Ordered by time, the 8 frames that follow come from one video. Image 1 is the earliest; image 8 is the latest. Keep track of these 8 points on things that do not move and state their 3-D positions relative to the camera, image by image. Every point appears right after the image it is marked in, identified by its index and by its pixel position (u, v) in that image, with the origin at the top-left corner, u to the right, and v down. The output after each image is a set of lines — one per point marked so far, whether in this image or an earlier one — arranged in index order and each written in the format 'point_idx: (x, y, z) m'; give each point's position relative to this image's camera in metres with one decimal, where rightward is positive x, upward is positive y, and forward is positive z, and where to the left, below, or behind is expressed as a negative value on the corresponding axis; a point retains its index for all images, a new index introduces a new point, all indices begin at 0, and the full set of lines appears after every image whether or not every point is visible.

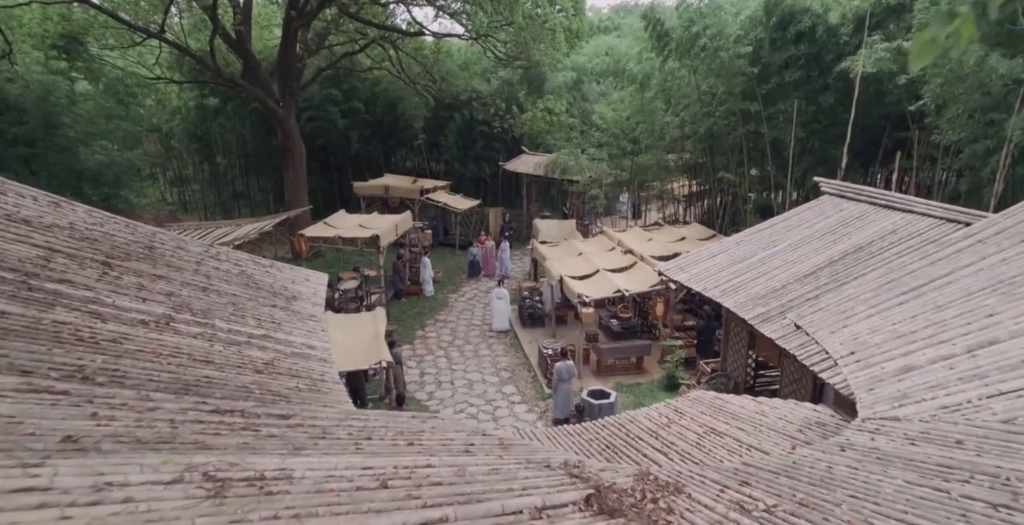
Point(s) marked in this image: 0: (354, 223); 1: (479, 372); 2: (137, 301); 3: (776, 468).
0: (-4.6, +1.2, +15.1) m
1: (-0.7, -2.4, +11.4) m
2: (-3.7, -0.4, +5.2) m
3: (+1.9, -1.4, +3.7) m
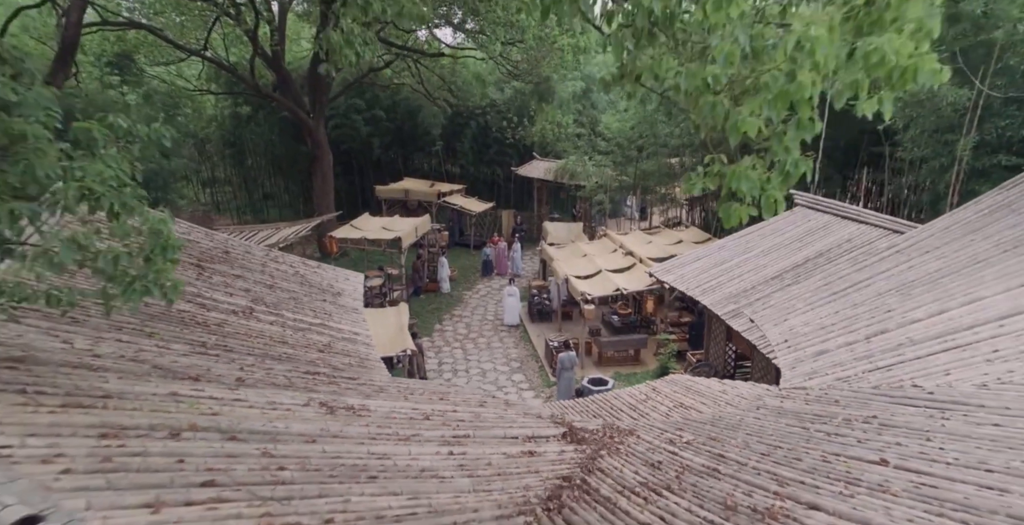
0: (-4.3, +1.2, +16.6) m
1: (-0.5, -2.4, +12.9) m
2: (-3.7, -0.4, +6.7) m
3: (+1.9, -1.5, +5.1) m
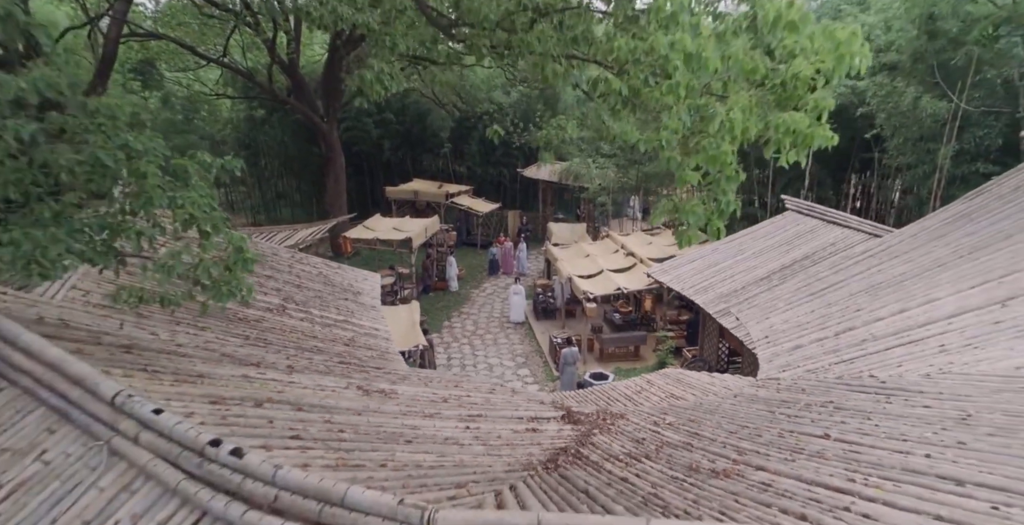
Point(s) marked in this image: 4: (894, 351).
0: (-4.1, +1.2, +17.4) m
1: (-0.4, -2.5, +13.6) m
2: (-3.6, -0.4, +7.4) m
3: (+2.0, -1.6, +5.7) m
4: (+4.0, -0.9, +5.5) m
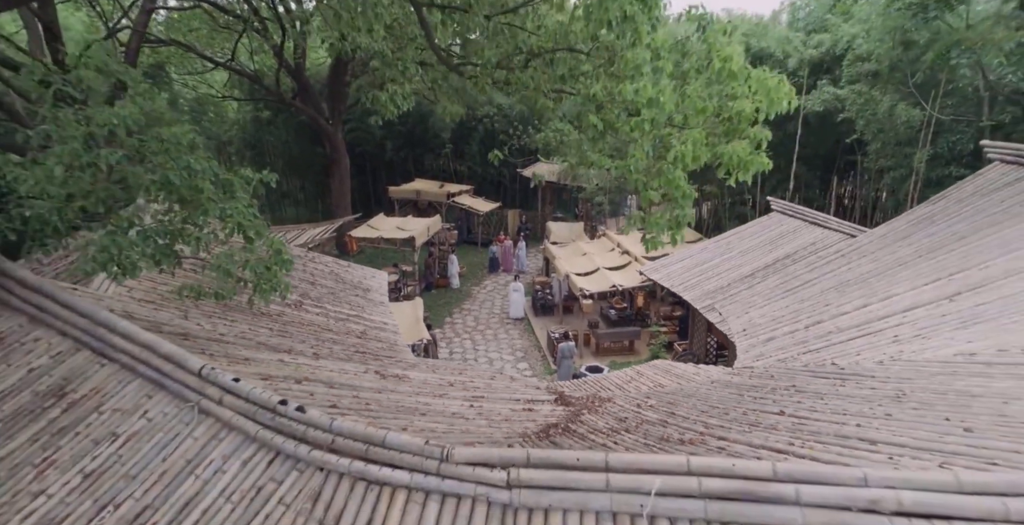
0: (-4.1, +1.3, +18.0) m
1: (-0.4, -2.4, +14.2) m
2: (-3.6, -0.4, +8.0) m
3: (+2.0, -1.6, +6.4) m
4: (+4.0, -0.9, +6.1) m
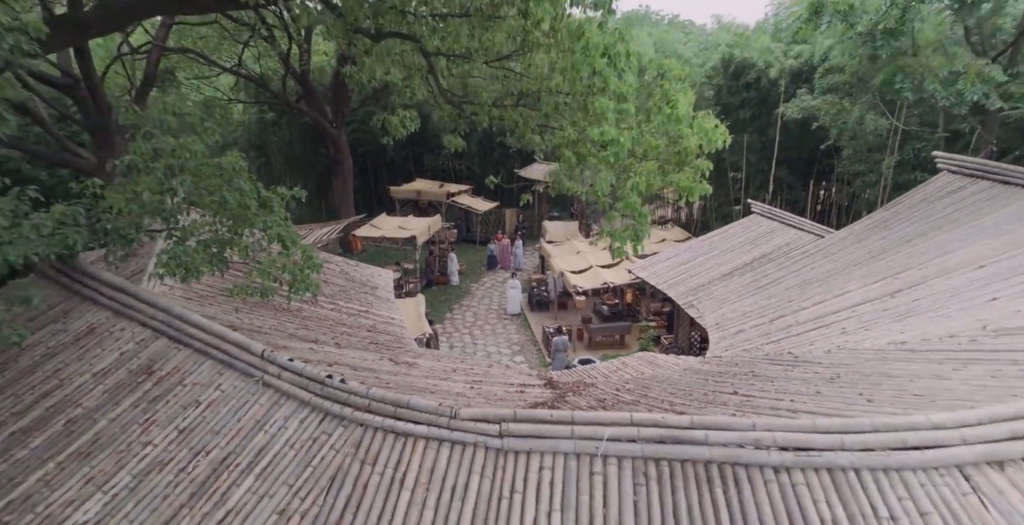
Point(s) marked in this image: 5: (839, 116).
0: (-4.2, +1.3, +18.7) m
1: (-0.5, -2.4, +15.0) m
2: (-3.7, -0.4, +8.8) m
3: (+1.9, -1.6, +7.2) m
4: (+3.9, -0.9, +6.9) m
5: (+7.6, +3.4, +12.1) m
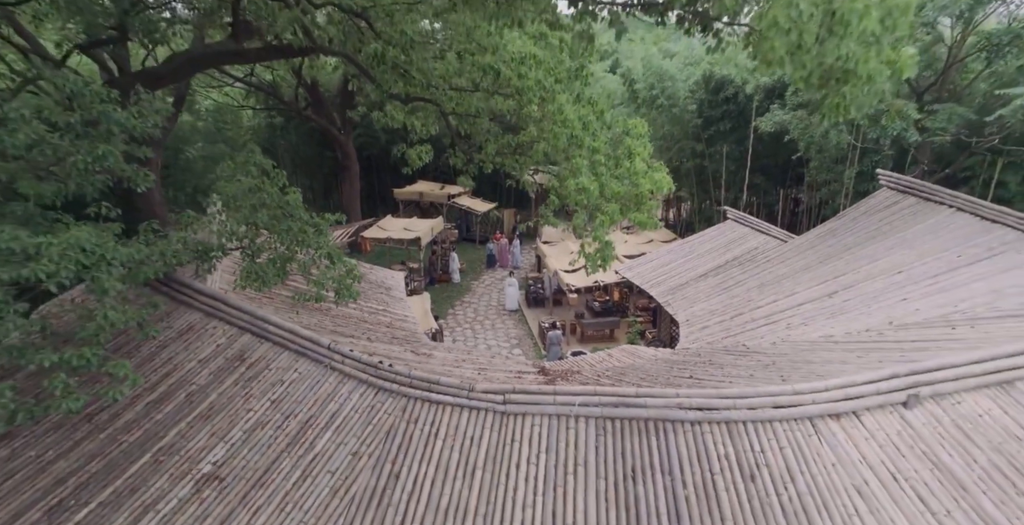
0: (-4.3, +1.4, +20.0) m
1: (-0.5, -2.4, +16.3) m
2: (-3.7, -0.5, +10.1) m
3: (+1.9, -1.7, +8.5) m
4: (+3.9, -1.0, +8.2) m
5: (+7.6, +3.4, +13.4) m
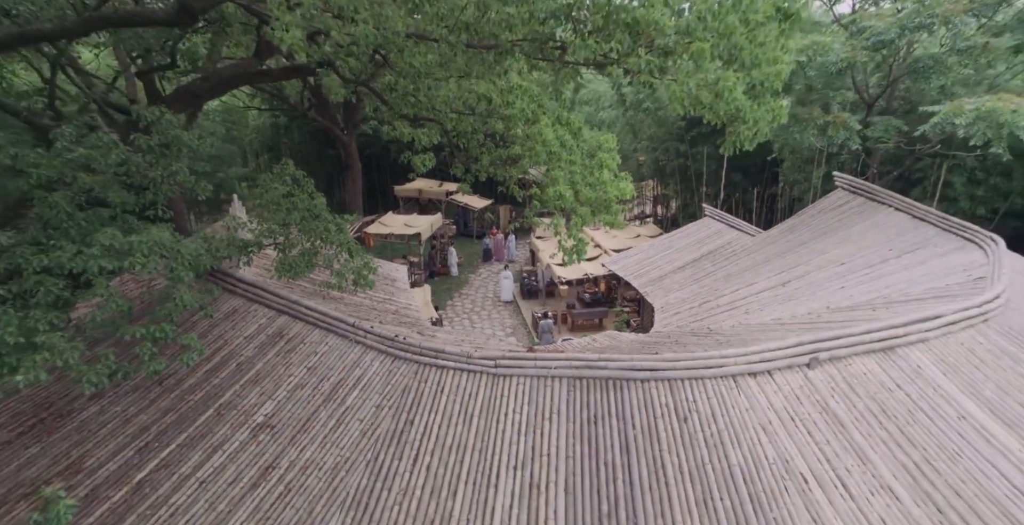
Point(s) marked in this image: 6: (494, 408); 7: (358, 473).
0: (-4.5, +1.6, +21.0) m
1: (-0.7, -2.2, +17.4) m
2: (-3.8, -0.4, +11.2) m
3: (+1.7, -1.6, +9.6) m
4: (+3.8, -0.9, +9.3) m
5: (+7.4, +3.6, +14.5) m
6: (-0.2, -1.4, +5.1) m
7: (-1.4, -1.9, +4.6) m
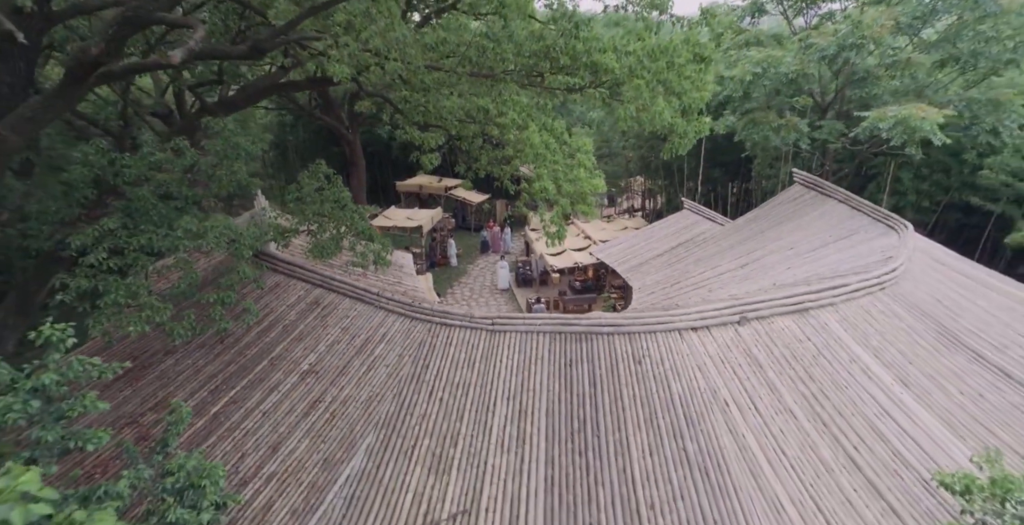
0: (-4.6, +2.0, +22.3) m
1: (-0.8, -1.8, +18.8) m
2: (-3.9, -0.1, +12.5) m
3: (+1.6, -1.3, +11.0) m
4: (+3.7, -0.6, +10.7) m
5: (+7.3, +3.9, +15.8) m
6: (-0.3, -1.2, +6.4) m
7: (-1.4, -1.6, +6.0) m
